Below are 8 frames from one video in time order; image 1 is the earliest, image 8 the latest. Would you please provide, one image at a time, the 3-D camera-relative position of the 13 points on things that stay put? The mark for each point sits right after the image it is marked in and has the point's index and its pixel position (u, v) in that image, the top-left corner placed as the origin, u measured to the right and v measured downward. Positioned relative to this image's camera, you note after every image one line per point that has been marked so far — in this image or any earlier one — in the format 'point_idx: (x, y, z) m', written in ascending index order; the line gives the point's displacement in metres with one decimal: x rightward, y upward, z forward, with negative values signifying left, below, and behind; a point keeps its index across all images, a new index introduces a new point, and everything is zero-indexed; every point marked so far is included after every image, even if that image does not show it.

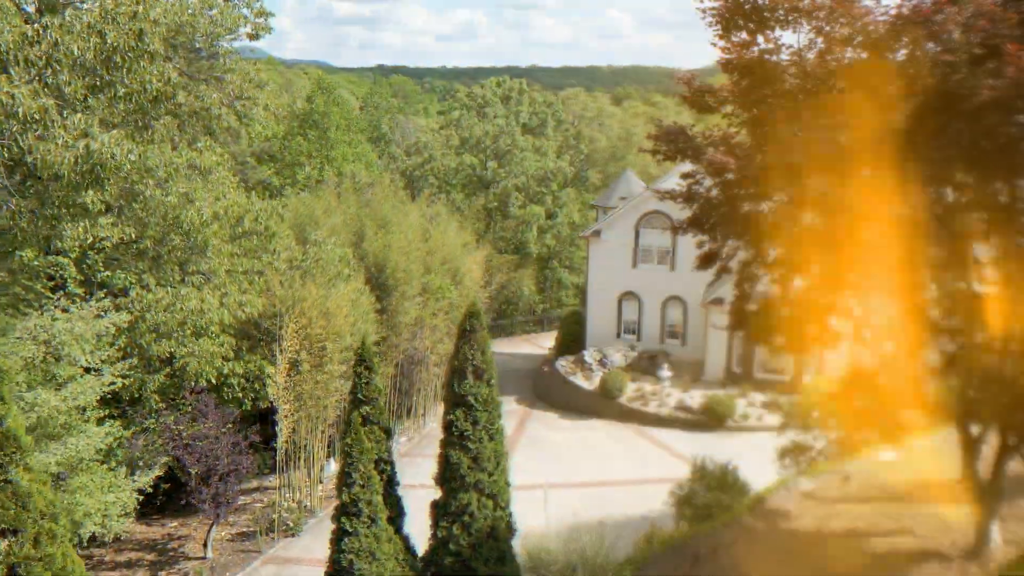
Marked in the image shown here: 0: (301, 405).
0: (-4.2, -2.3, +14.3) m
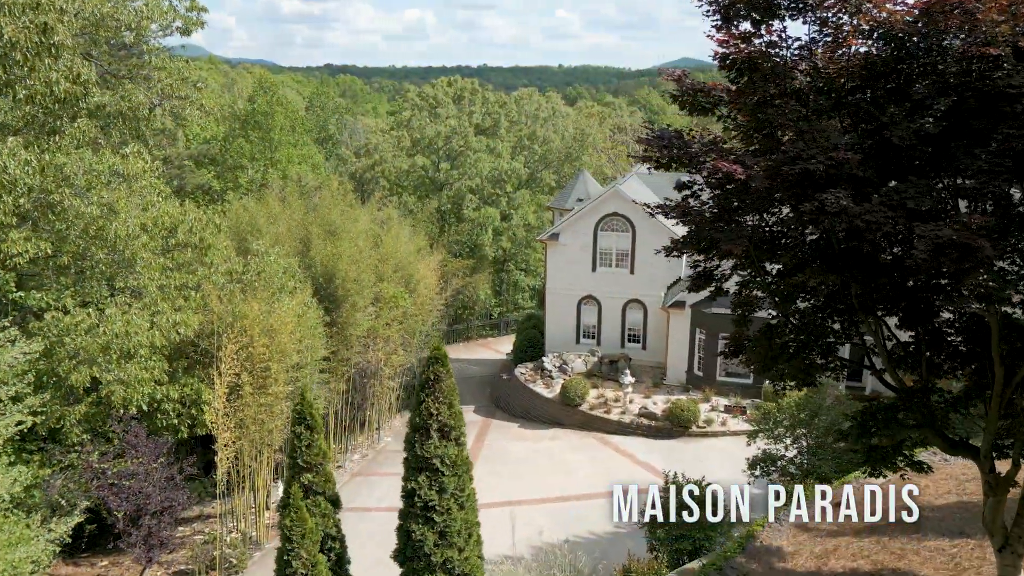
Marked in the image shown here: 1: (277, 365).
0: (-4.9, -2.6, +13.2) m
1: (-4.3, -1.4, +13.6) m
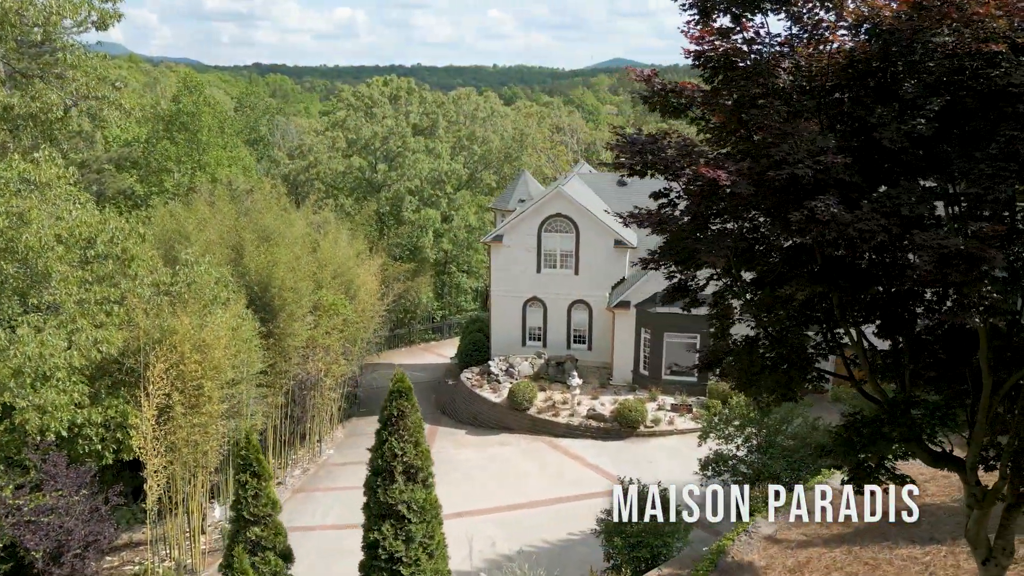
0: (-5.7, -2.8, +12.4) m
1: (-5.2, -1.6, +12.7) m
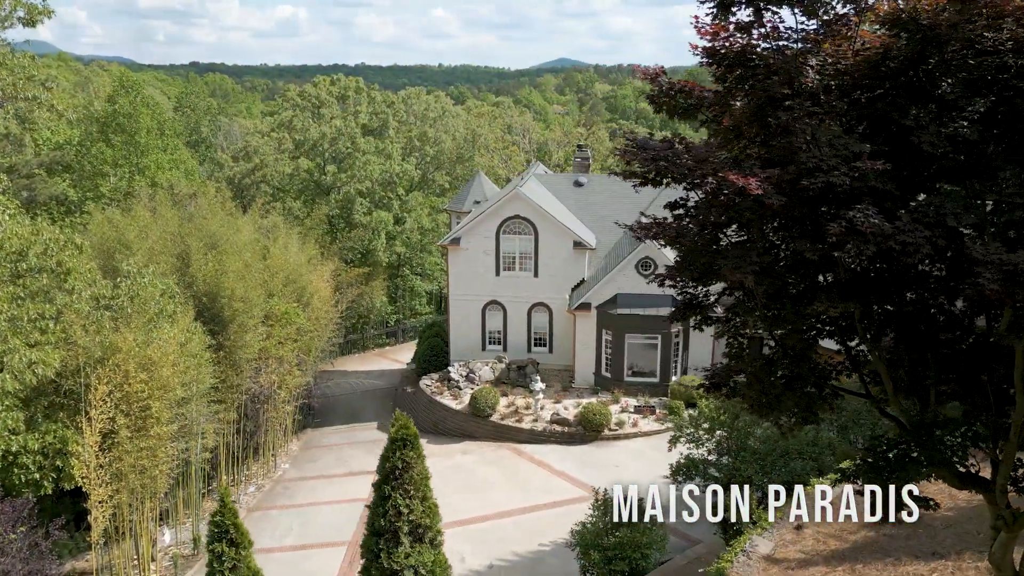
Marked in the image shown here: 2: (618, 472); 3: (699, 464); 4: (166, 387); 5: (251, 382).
0: (-6.2, -3.1, +11.5) m
1: (-5.7, -1.9, +11.9) m
2: (+2.8, -4.8, +19.2) m
3: (+3.6, -3.4, +14.0) m
4: (-5.7, -1.6, +12.0) m
5: (-6.6, -2.4, +18.5) m
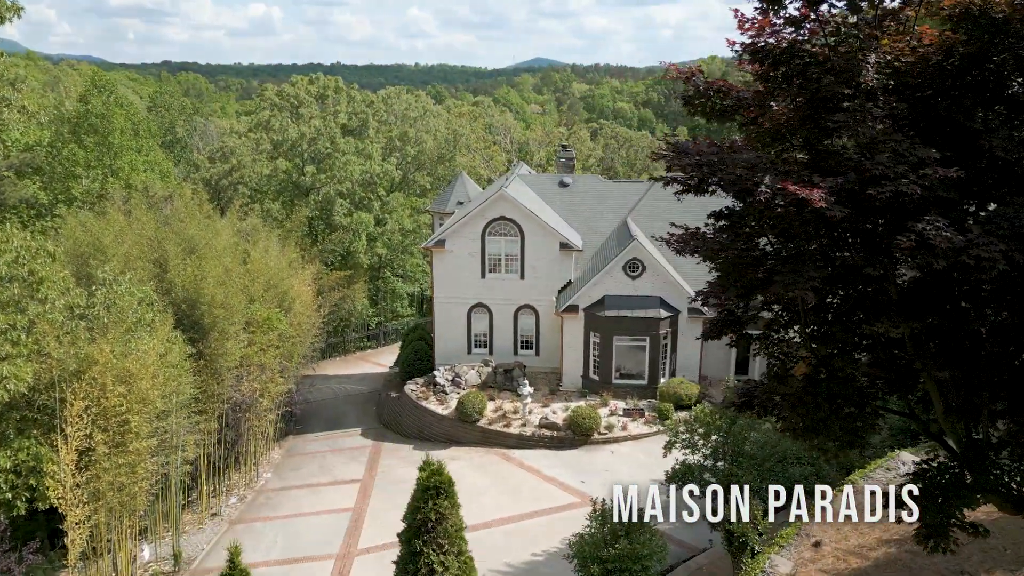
0: (-6.2, -3.2, +11.0) m
1: (-5.8, -2.0, +11.4) m
2: (+2.5, -4.9, +18.9) m
3: (+3.5, -3.4, +13.8) m
4: (-5.8, -1.8, +11.5) m
5: (-6.9, -2.5, +18.0) m
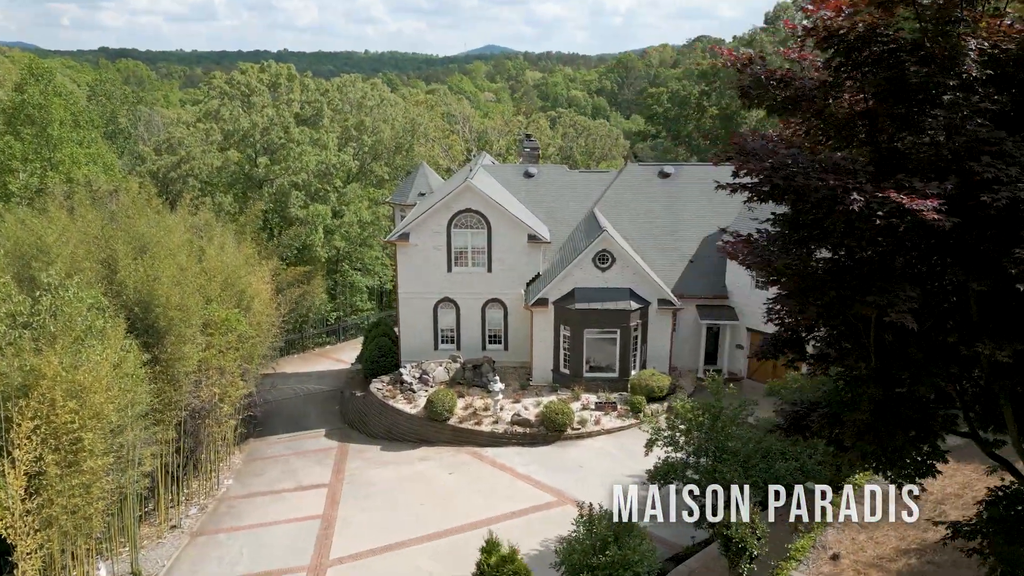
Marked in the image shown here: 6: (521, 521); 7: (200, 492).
0: (-6.4, -3.3, +10.1) m
1: (-6.0, -2.1, +10.5) m
2: (+1.9, -4.7, +18.6) m
3: (+3.1, -3.3, +13.5) m
4: (-6.0, -1.9, +10.6) m
5: (-7.5, -2.5, +17.1) m
6: (+0.2, -5.2, +16.2) m
7: (-8.0, -5.3, +18.8) m
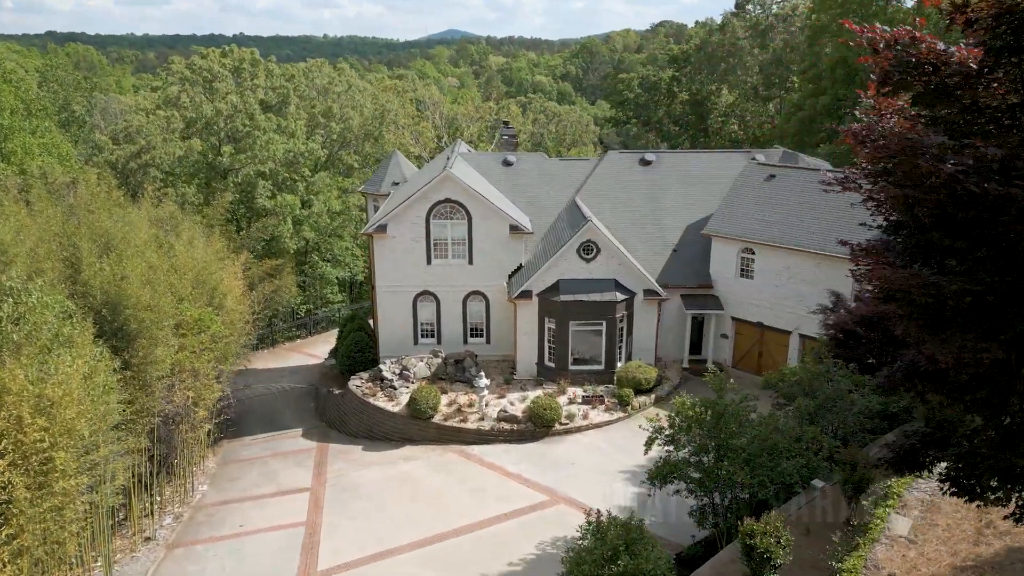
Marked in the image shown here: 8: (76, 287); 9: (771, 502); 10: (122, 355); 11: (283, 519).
0: (-6.3, -3.4, +9.3) m
1: (-5.9, -2.2, +9.7) m
2: (+1.6, -4.6, +18.2) m
3: (+3.1, -3.2, +13.1) m
4: (-5.9, -1.9, +9.8) m
5: (-7.7, -2.5, +16.1) m
6: (+0.1, -5.1, +15.7) m
7: (-8.3, -5.2, +17.9) m
8: (-8.8, 0.0, +14.8) m
9: (+4.5, -3.7, +12.6) m
10: (-7.7, -1.3, +14.3) m
11: (-5.3, -5.3, +16.9) m
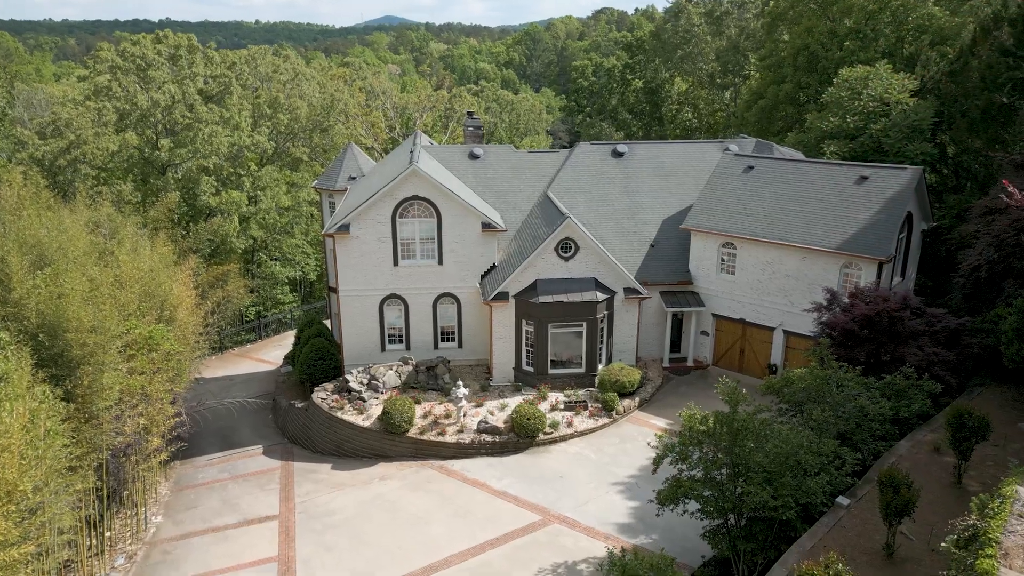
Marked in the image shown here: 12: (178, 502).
0: (-5.9, -3.8, +7.7) m
1: (-5.6, -2.6, +8.1) m
2: (+1.3, -4.6, +17.2) m
3: (+3.1, -3.3, +12.2) m
4: (-5.6, -2.3, +8.2) m
5: (-7.9, -2.8, +14.4) m
6: (0.0, -5.2, +14.6) m
7: (-8.5, -5.5, +16.2) m
8: (-8.9, -0.3, +12.9) m
9: (+4.5, -3.8, +11.8) m
10: (-7.7, -1.7, +12.6) m
11: (-5.5, -5.6, +15.4) m
12: (-8.3, -5.4, +18.3) m
